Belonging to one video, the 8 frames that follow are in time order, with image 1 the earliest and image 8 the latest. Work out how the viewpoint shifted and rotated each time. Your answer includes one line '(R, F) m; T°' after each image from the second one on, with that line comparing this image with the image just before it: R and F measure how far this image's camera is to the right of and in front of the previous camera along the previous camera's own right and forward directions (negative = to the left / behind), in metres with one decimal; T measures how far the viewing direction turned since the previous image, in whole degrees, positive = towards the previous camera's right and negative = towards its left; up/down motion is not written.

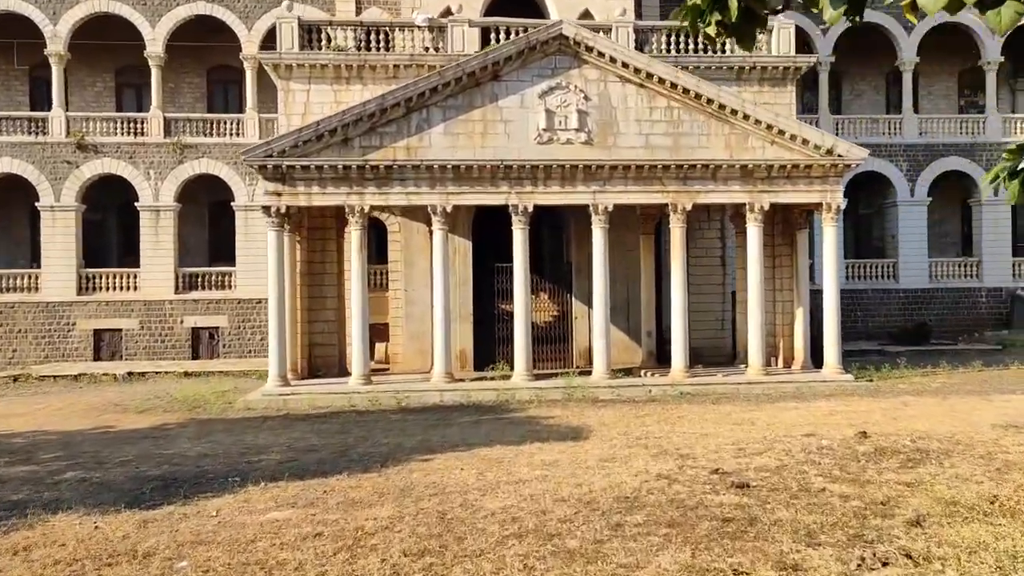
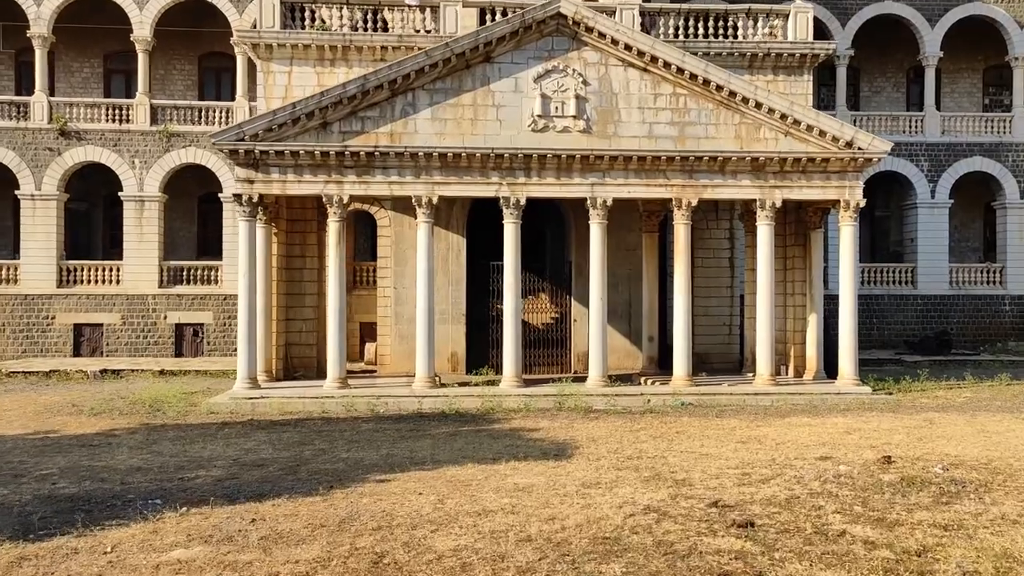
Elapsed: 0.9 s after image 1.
(+0.5, +1.6) m; -1°
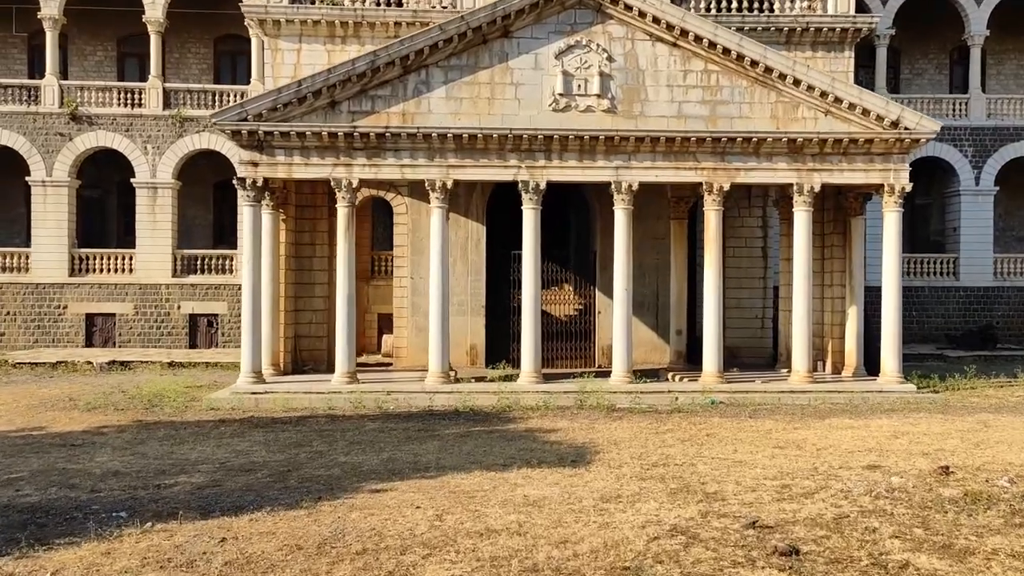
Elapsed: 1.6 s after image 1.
(+0.2, +1.2) m; -2°
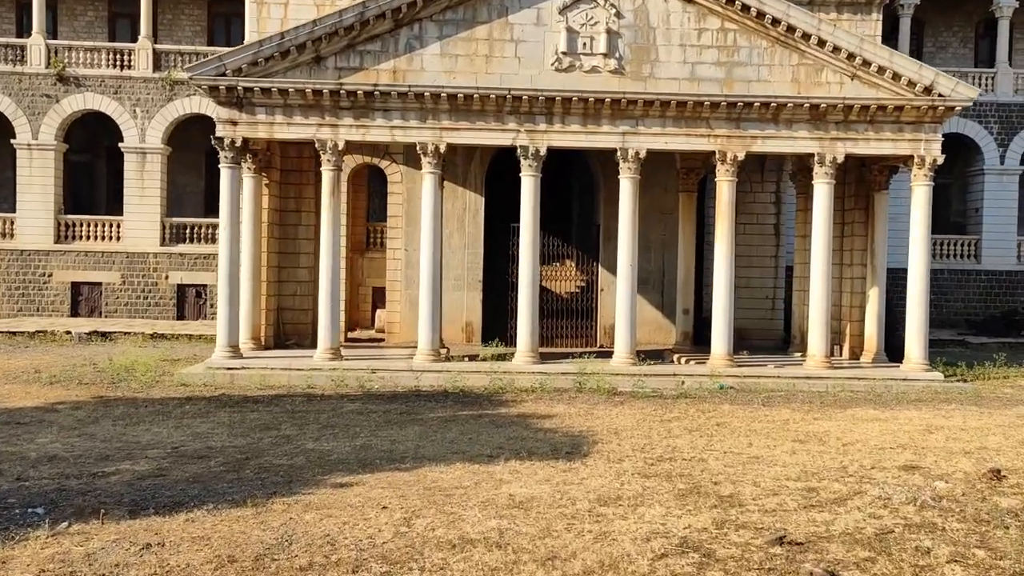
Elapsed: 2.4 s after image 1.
(+0.2, +1.3) m; 0°
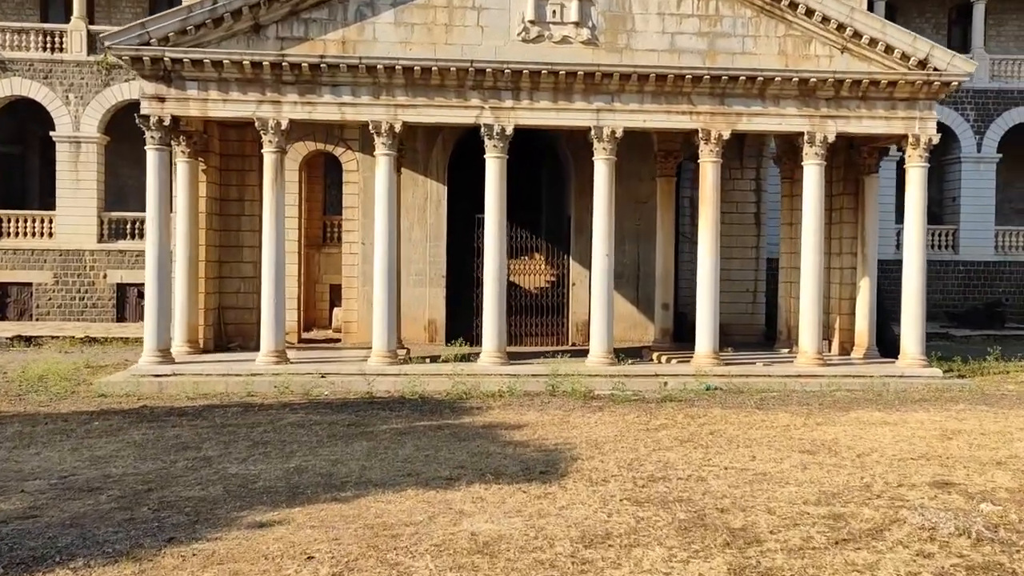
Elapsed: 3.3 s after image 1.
(+0.1, +1.6) m; +2°
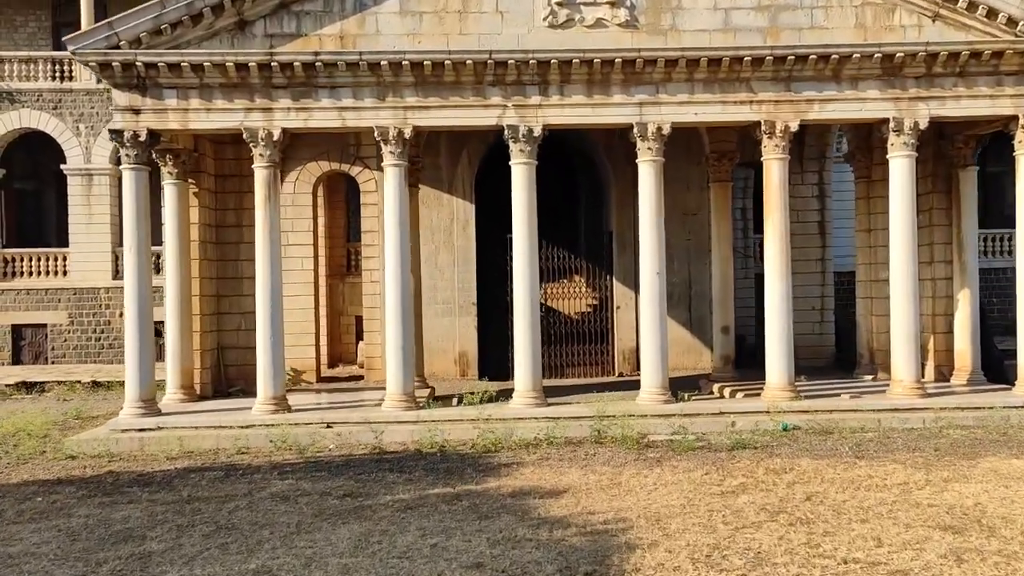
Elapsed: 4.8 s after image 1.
(+0.1, +2.4) m; -3°
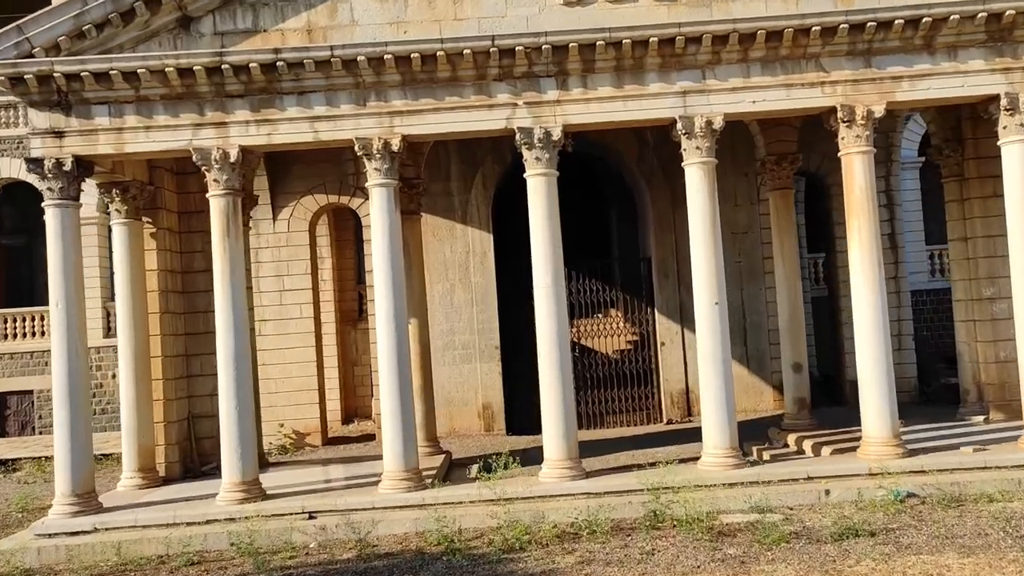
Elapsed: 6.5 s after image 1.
(+0.1, +2.8) m; -2°
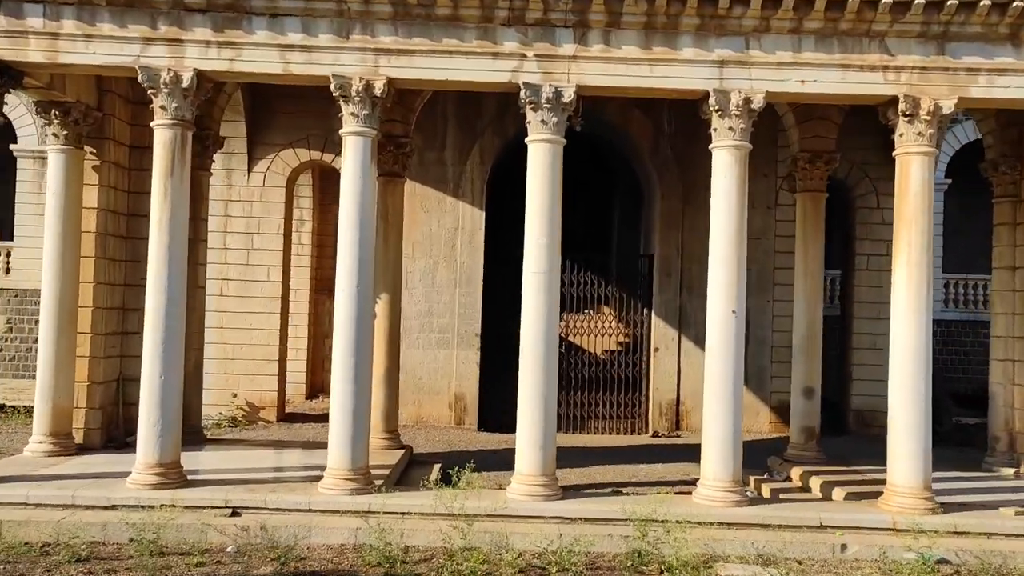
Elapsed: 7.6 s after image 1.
(+0.1, +1.6) m; +1°
